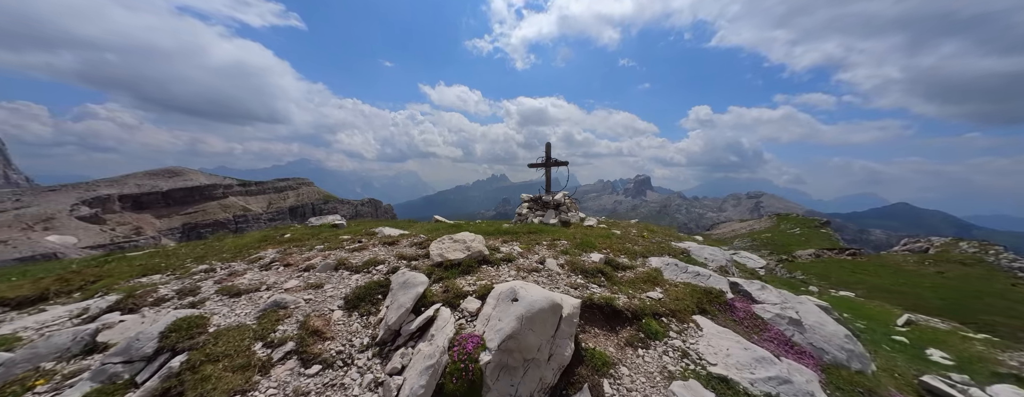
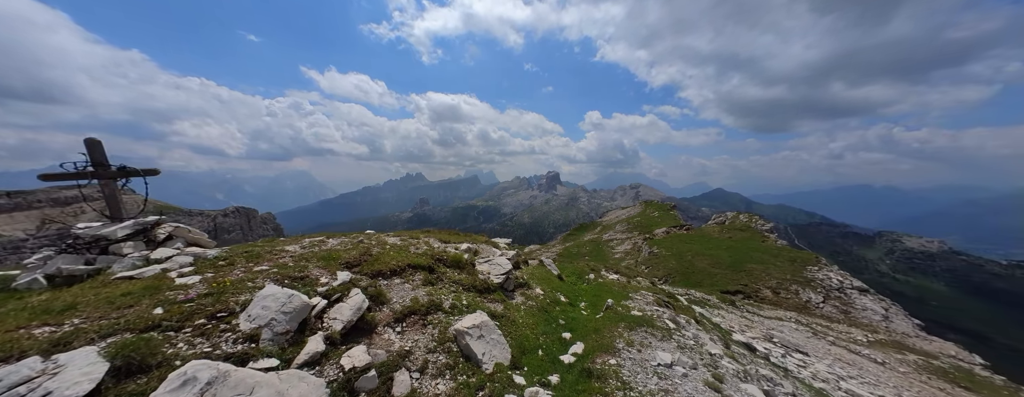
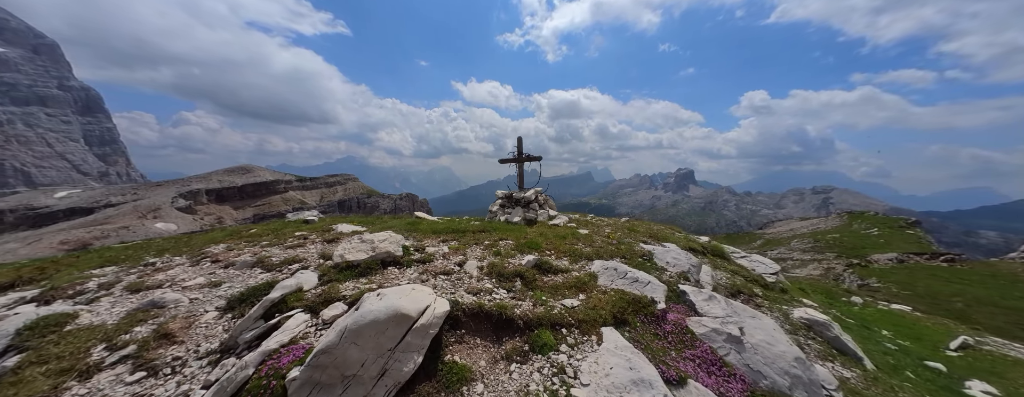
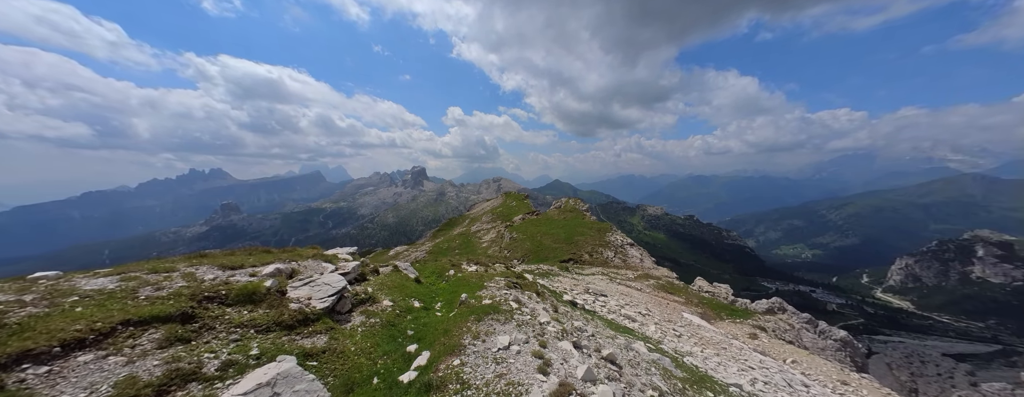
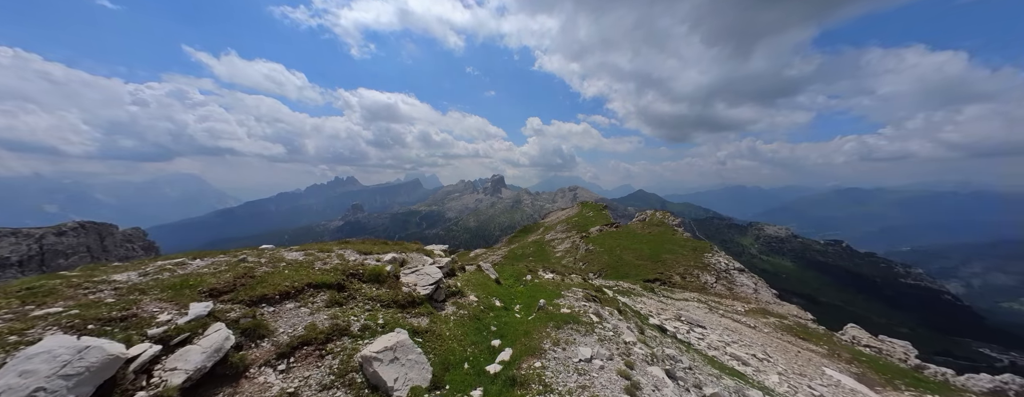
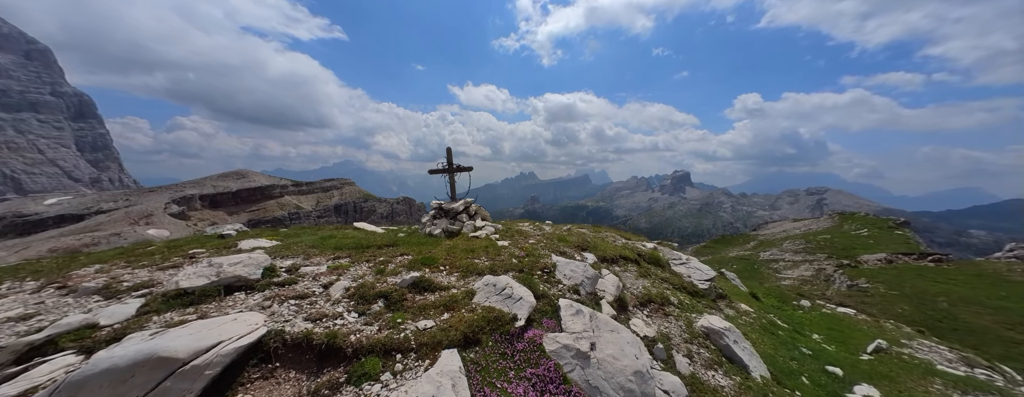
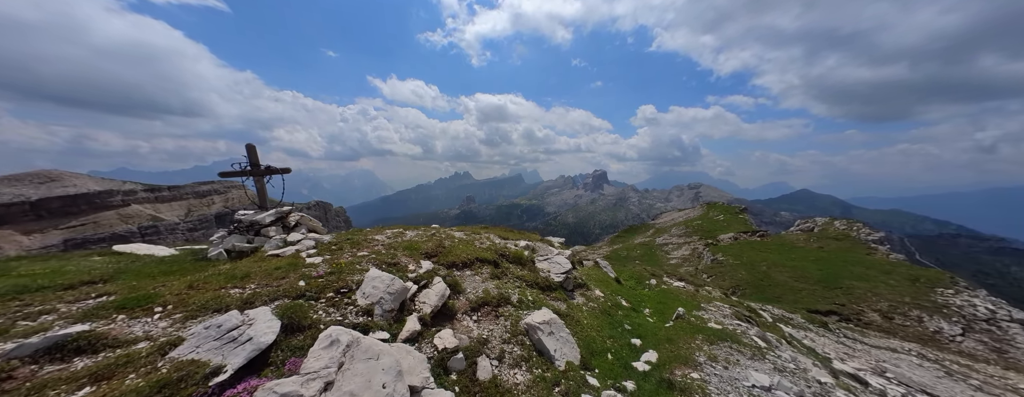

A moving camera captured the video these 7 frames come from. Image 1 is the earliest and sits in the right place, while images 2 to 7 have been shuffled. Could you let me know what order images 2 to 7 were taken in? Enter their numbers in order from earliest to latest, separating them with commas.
3, 6, 7, 2, 5, 4
